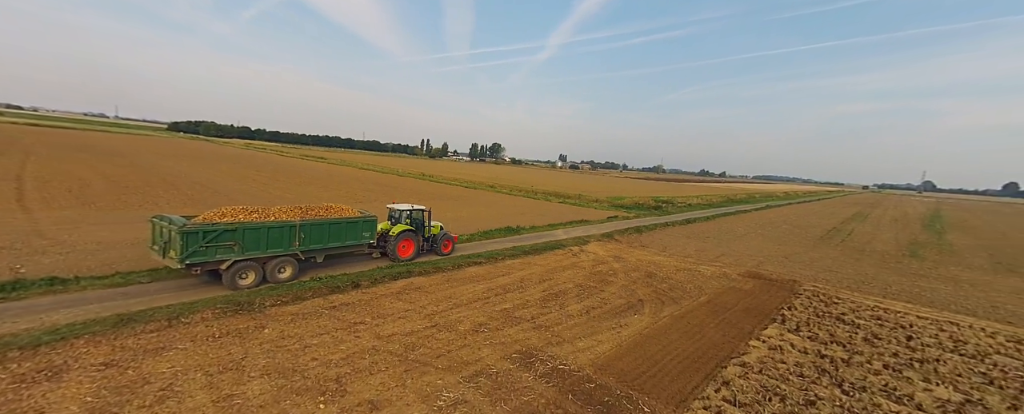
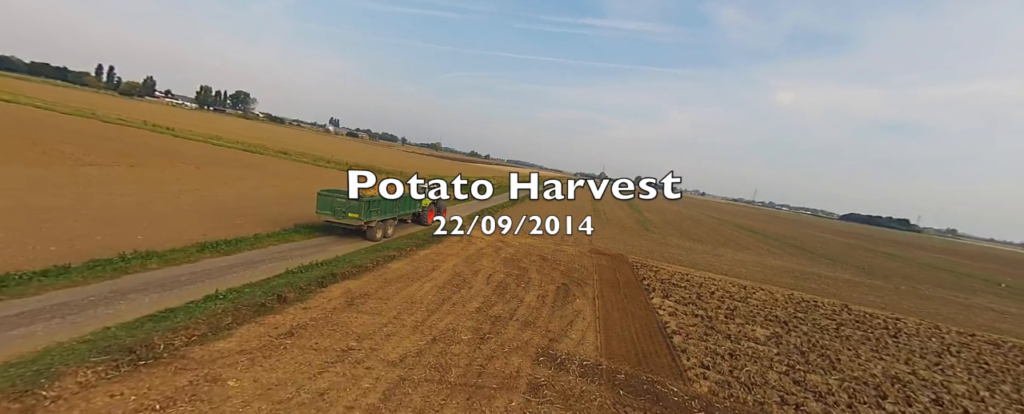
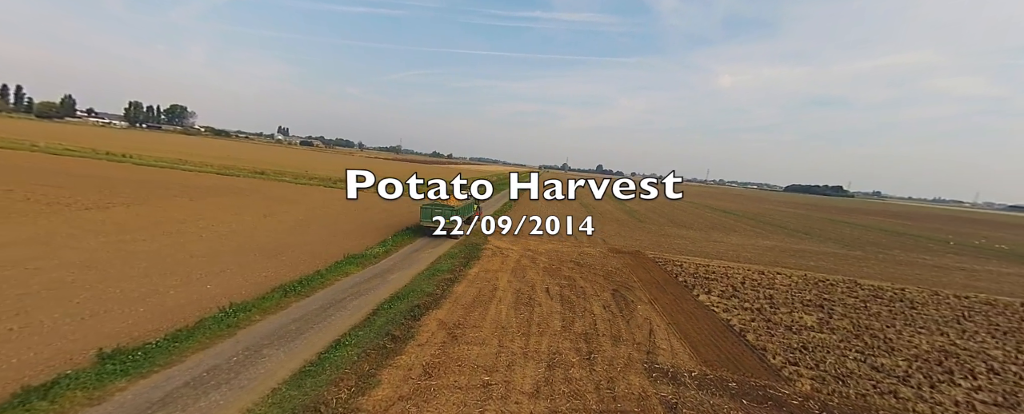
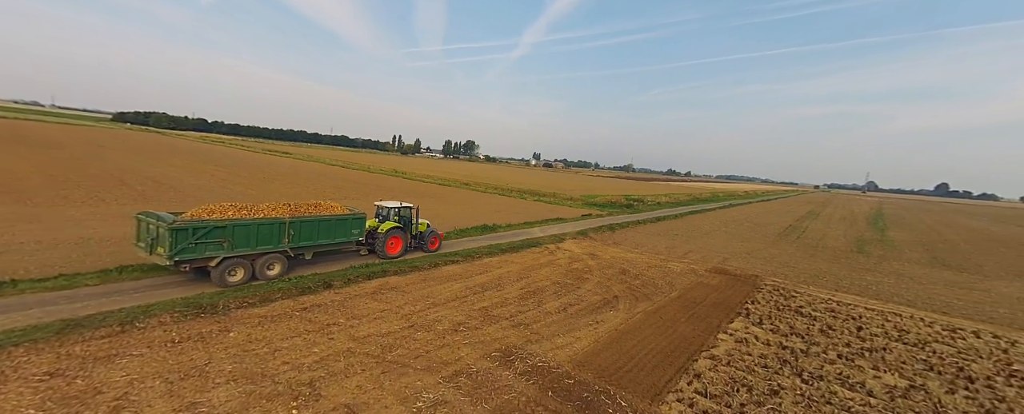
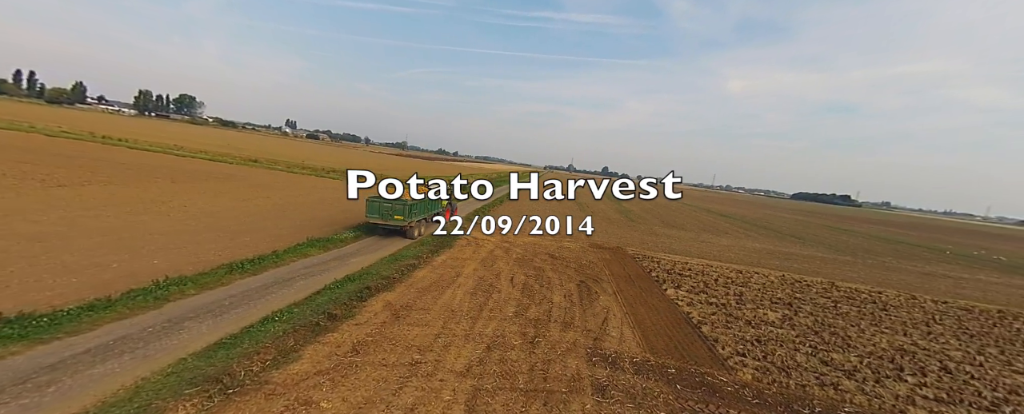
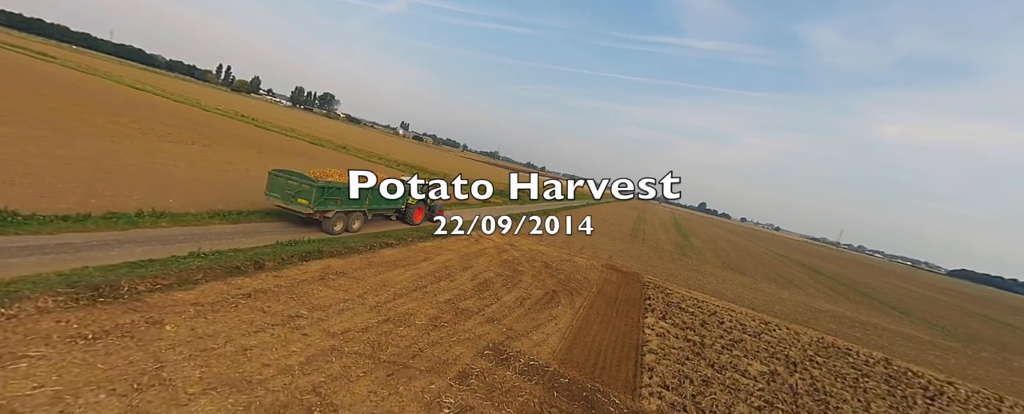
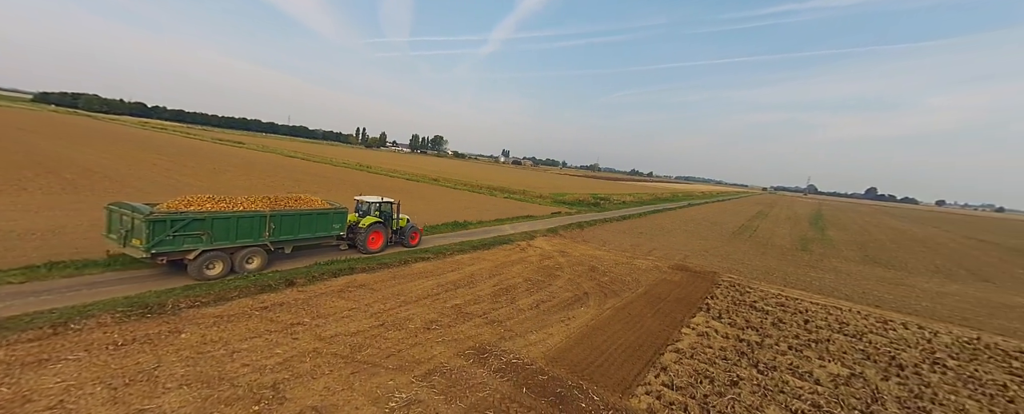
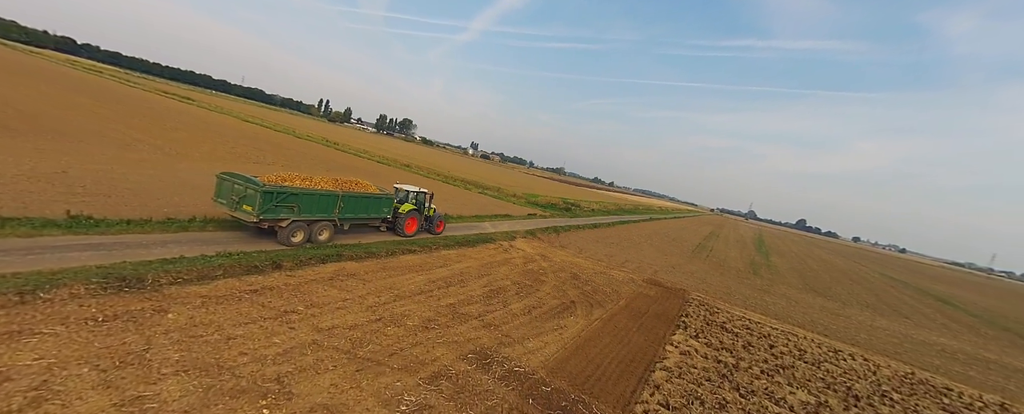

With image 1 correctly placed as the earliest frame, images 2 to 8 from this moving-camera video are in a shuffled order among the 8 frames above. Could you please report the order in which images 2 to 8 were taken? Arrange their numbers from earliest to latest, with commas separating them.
4, 7, 8, 6, 2, 5, 3
